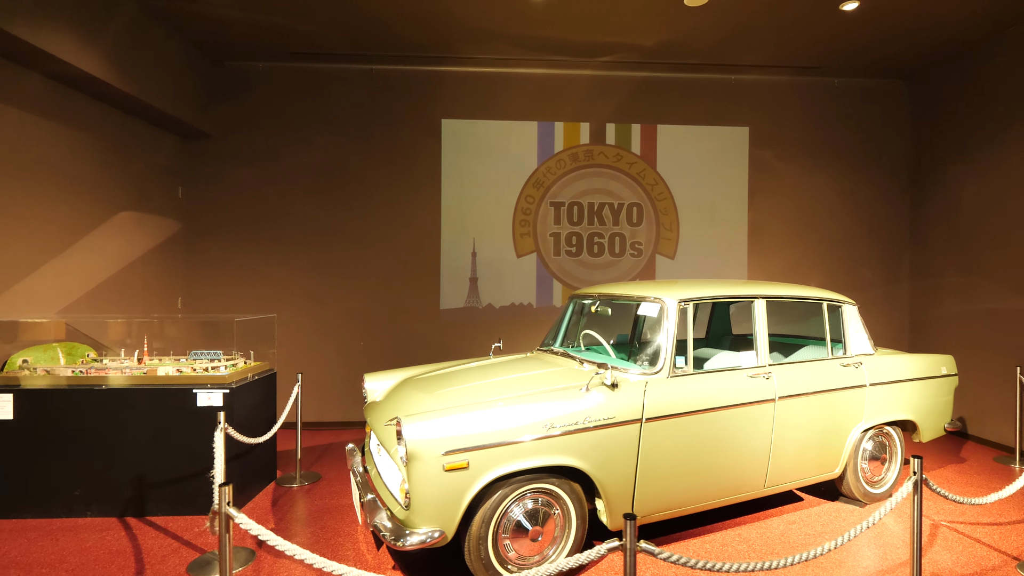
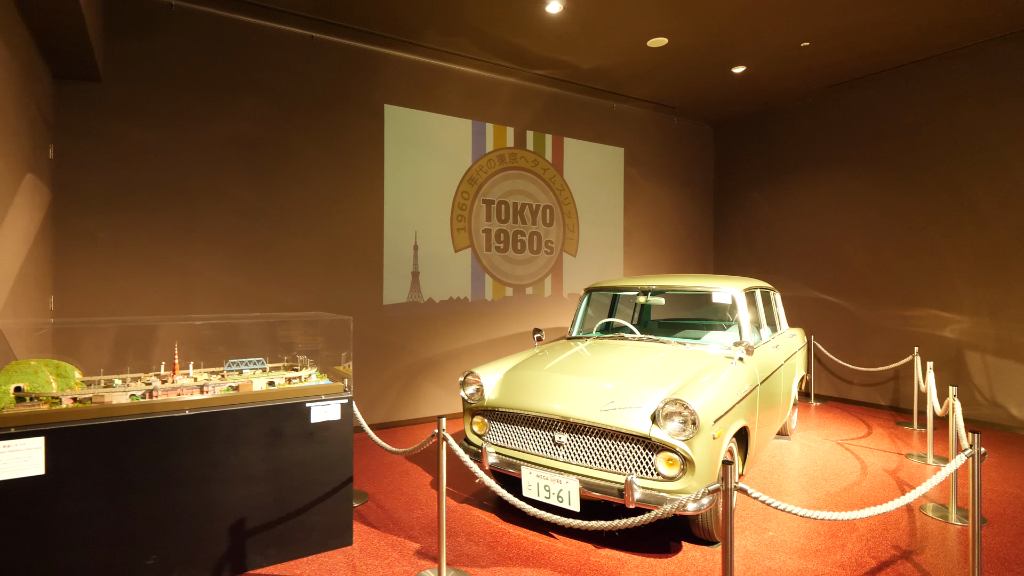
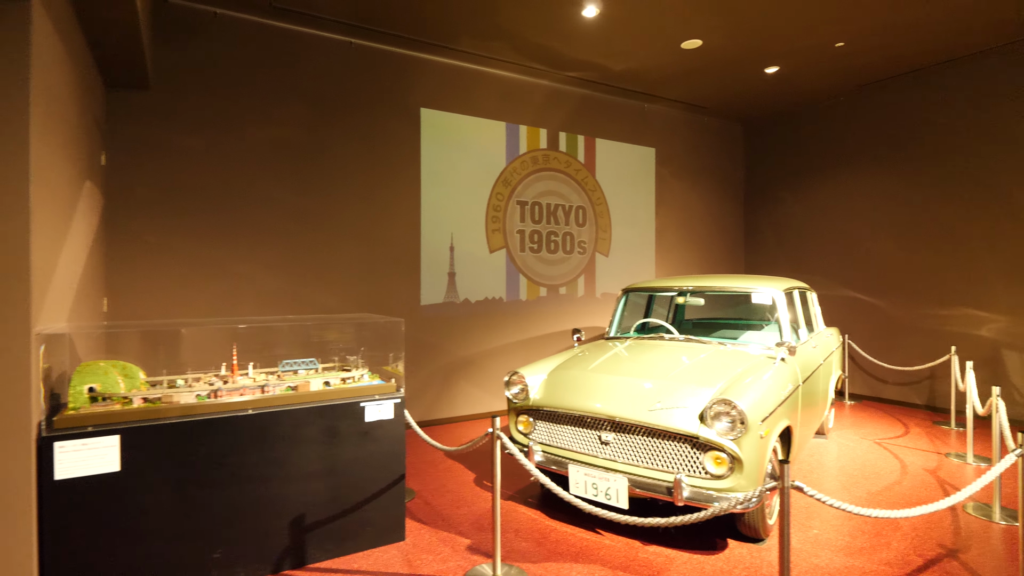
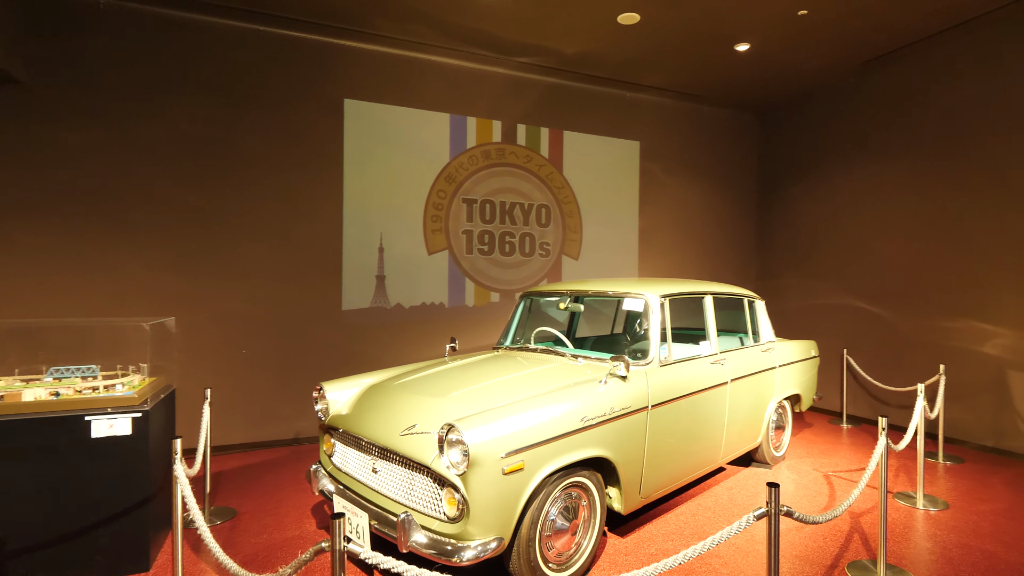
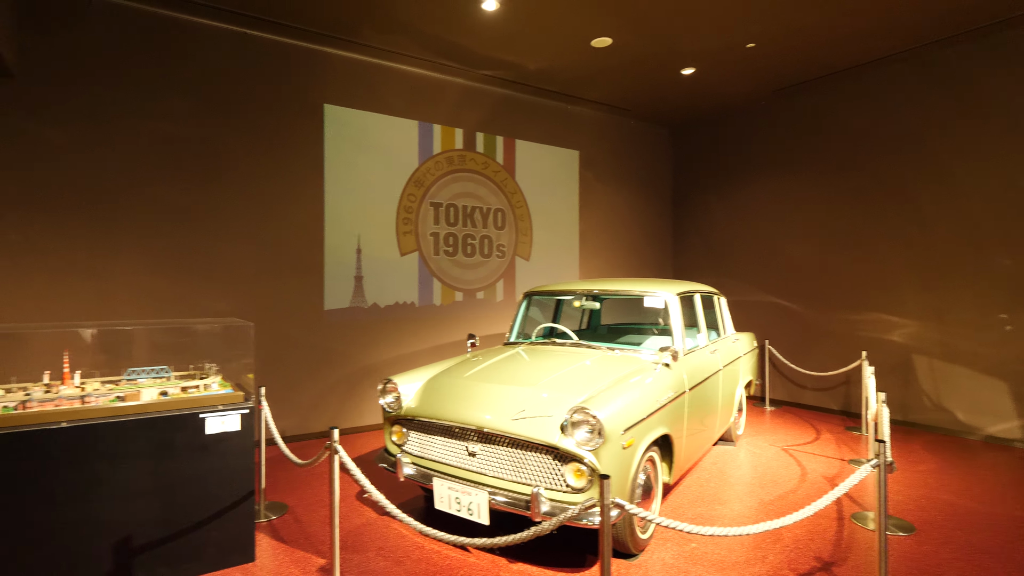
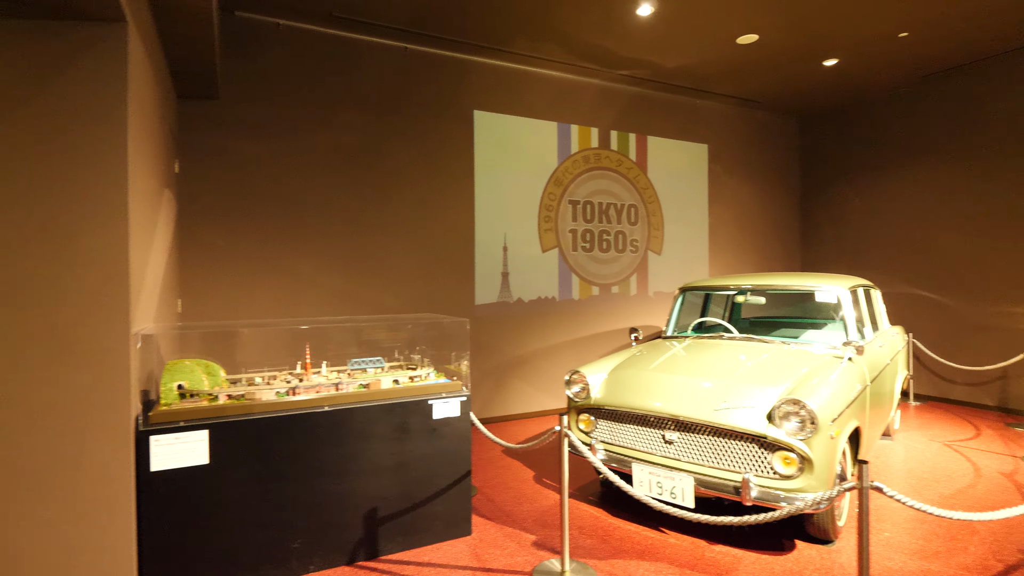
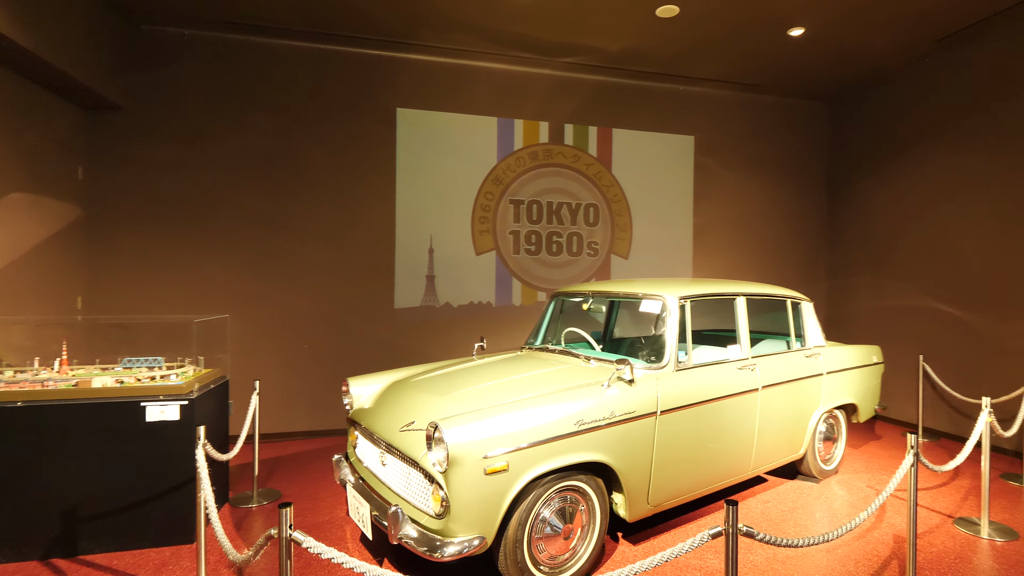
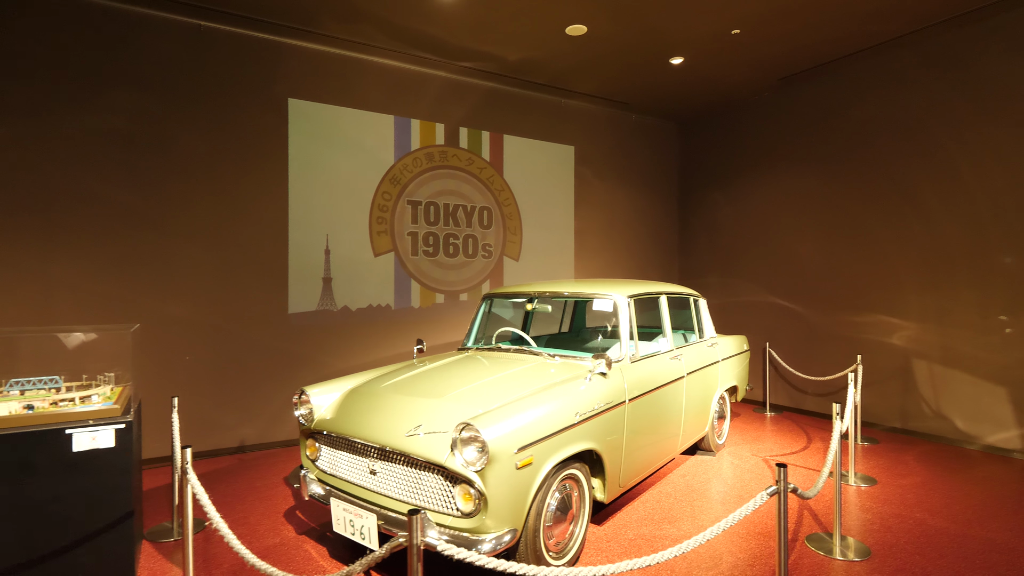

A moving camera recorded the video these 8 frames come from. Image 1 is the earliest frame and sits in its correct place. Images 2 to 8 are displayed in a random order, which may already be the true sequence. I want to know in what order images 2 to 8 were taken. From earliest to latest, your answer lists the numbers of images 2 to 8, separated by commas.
7, 4, 8, 5, 2, 3, 6
